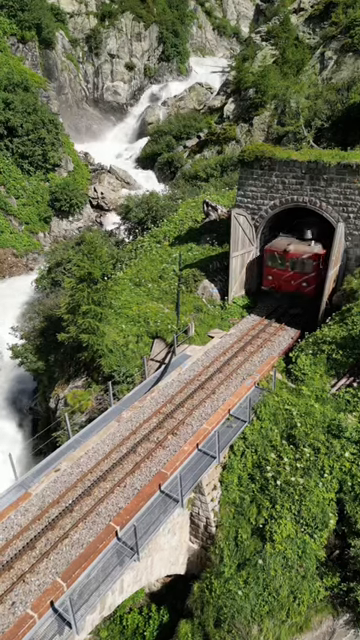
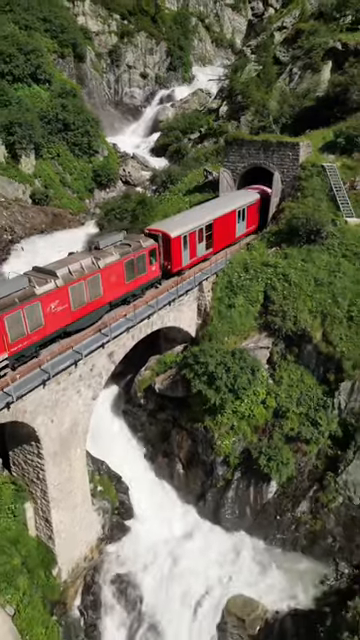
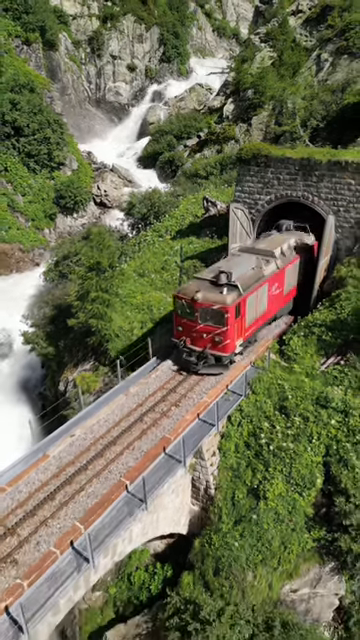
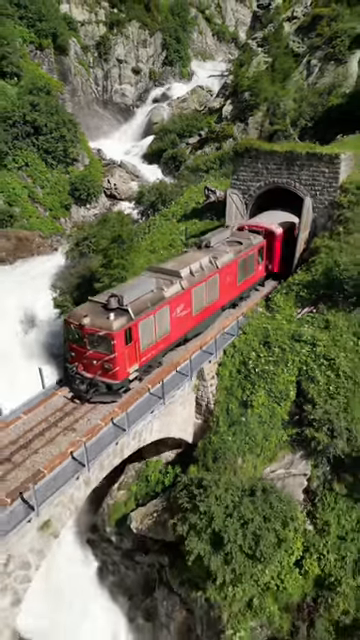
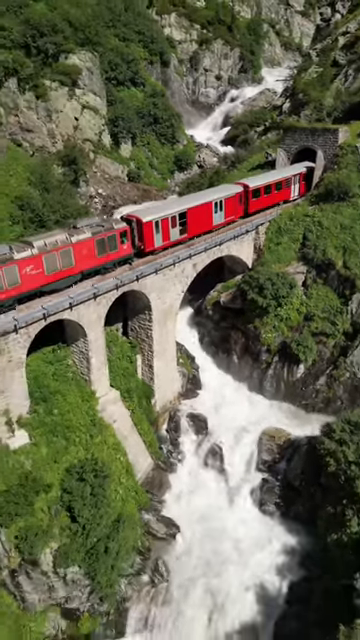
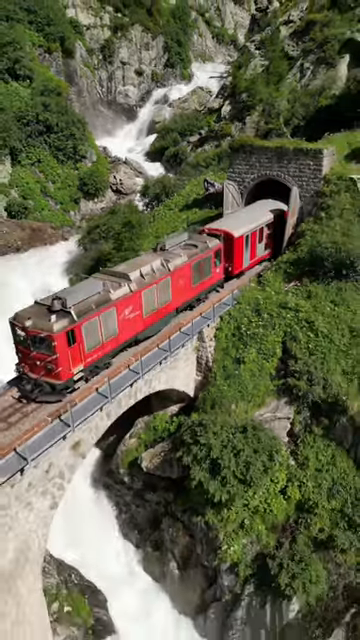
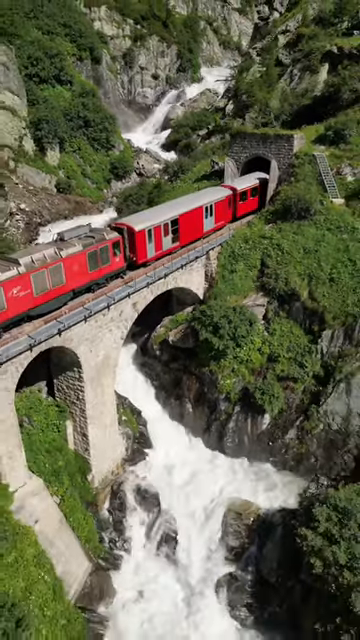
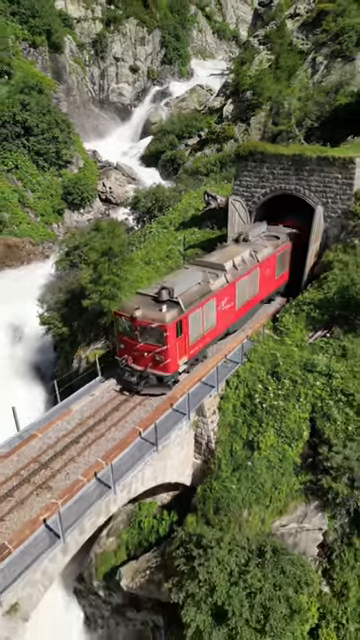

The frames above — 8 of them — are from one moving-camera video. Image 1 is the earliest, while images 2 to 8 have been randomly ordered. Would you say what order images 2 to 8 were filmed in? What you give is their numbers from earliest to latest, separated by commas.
3, 8, 4, 6, 2, 7, 5
